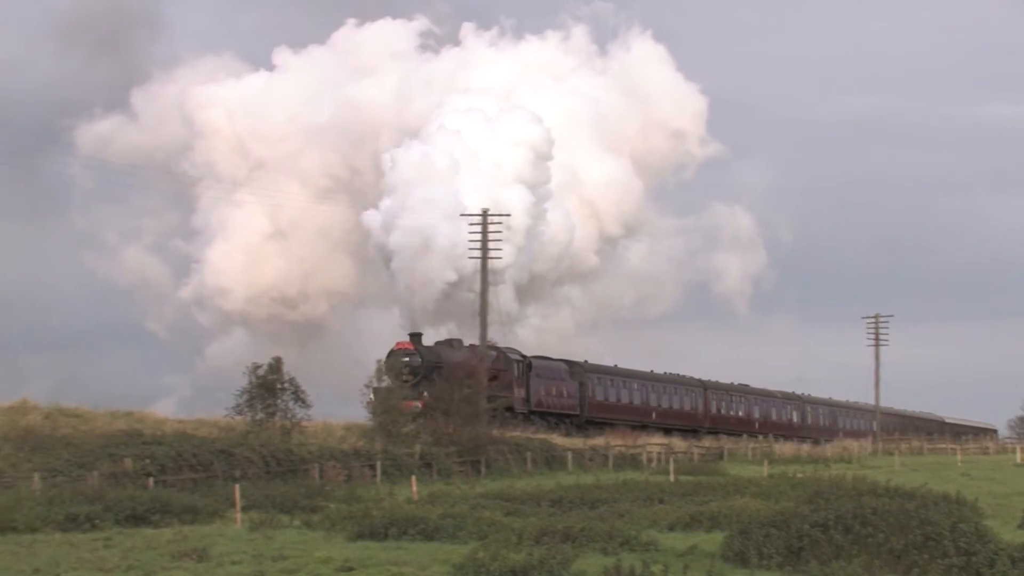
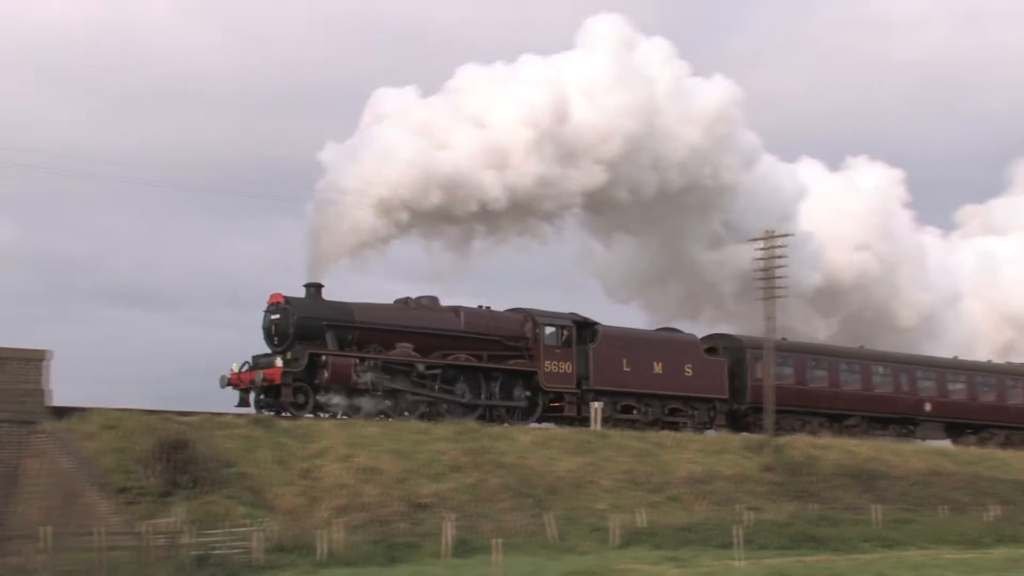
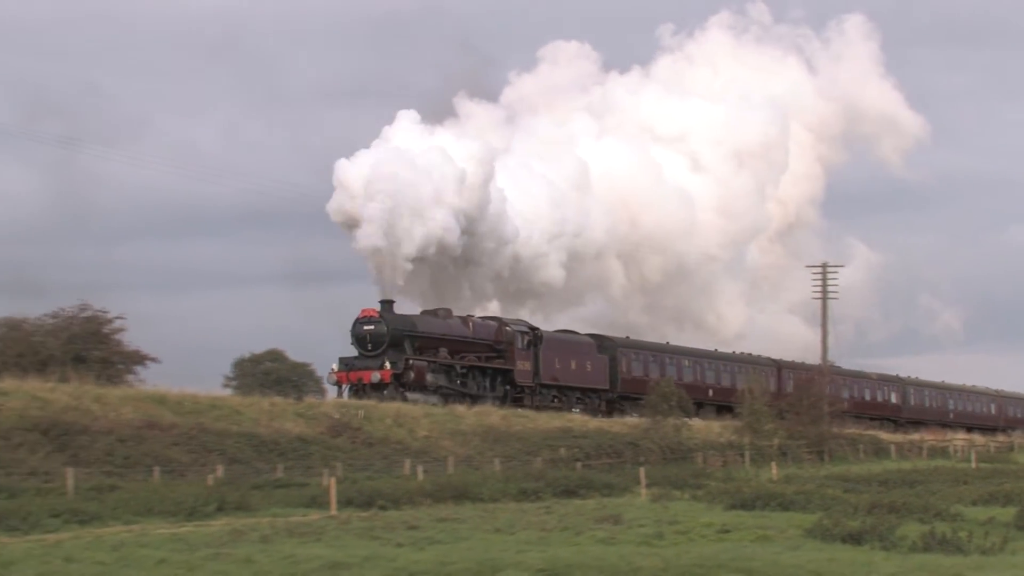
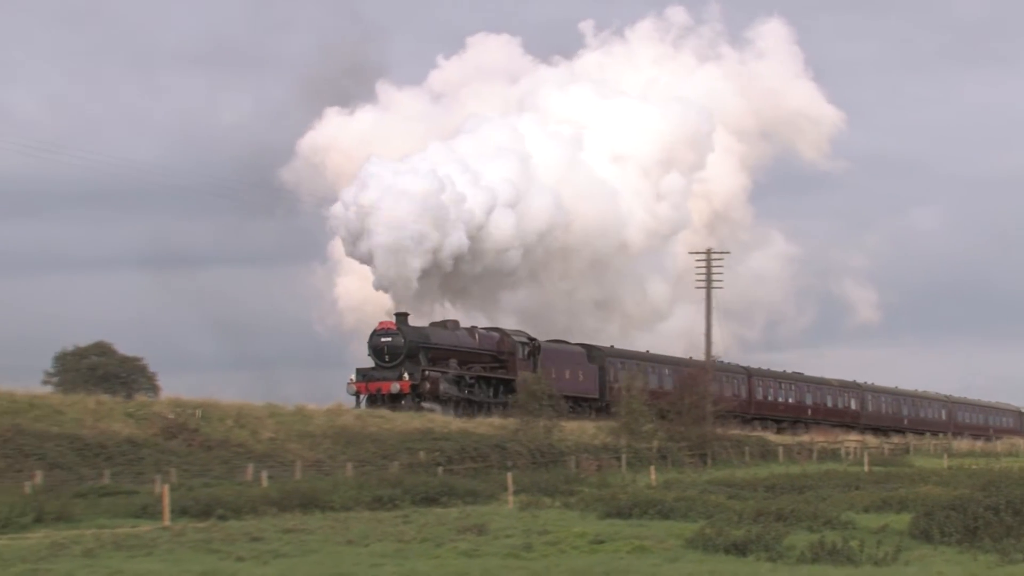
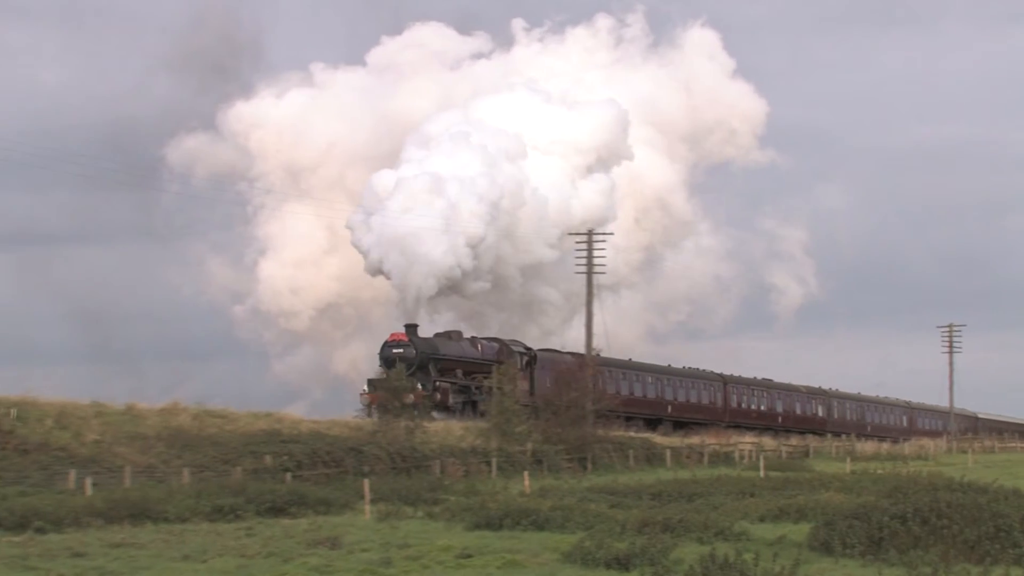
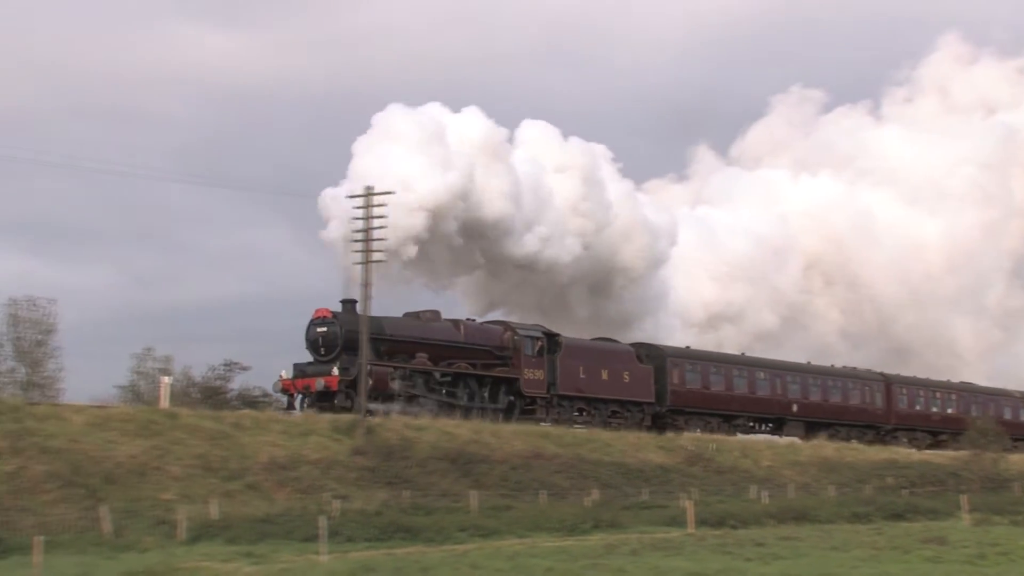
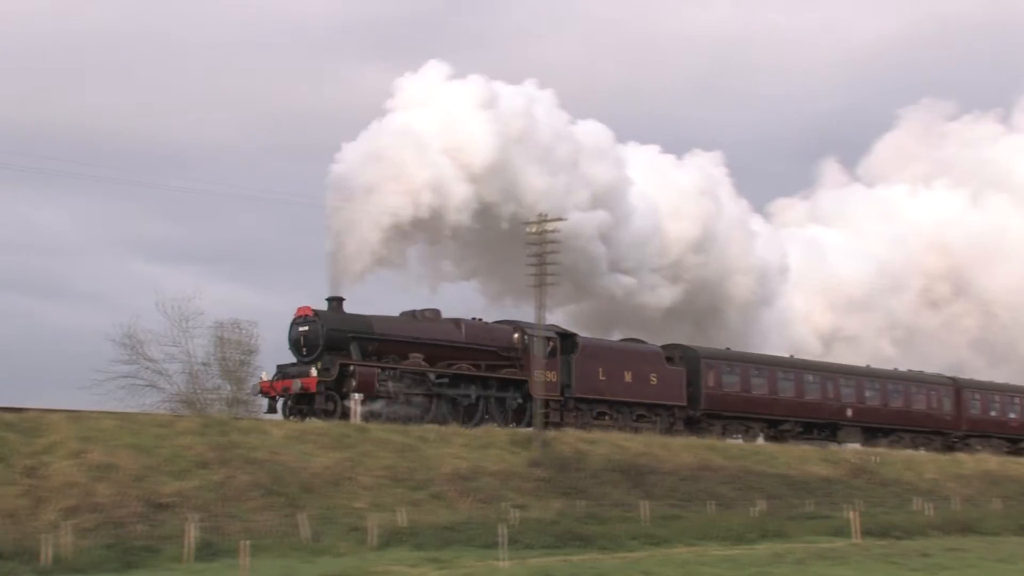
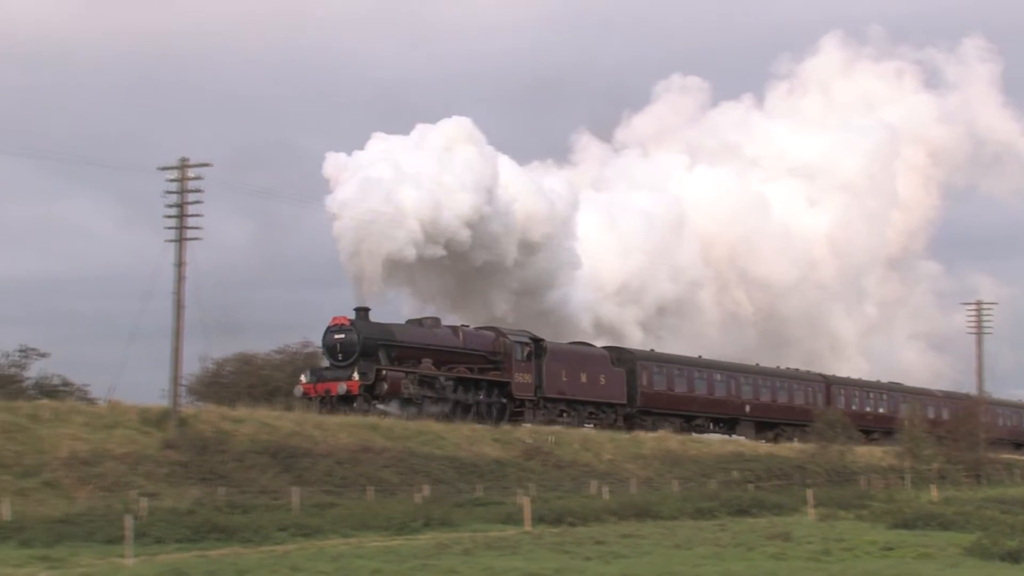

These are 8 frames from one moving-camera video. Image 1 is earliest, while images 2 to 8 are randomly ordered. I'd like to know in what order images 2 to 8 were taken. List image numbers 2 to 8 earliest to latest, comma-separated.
5, 4, 3, 8, 6, 7, 2
